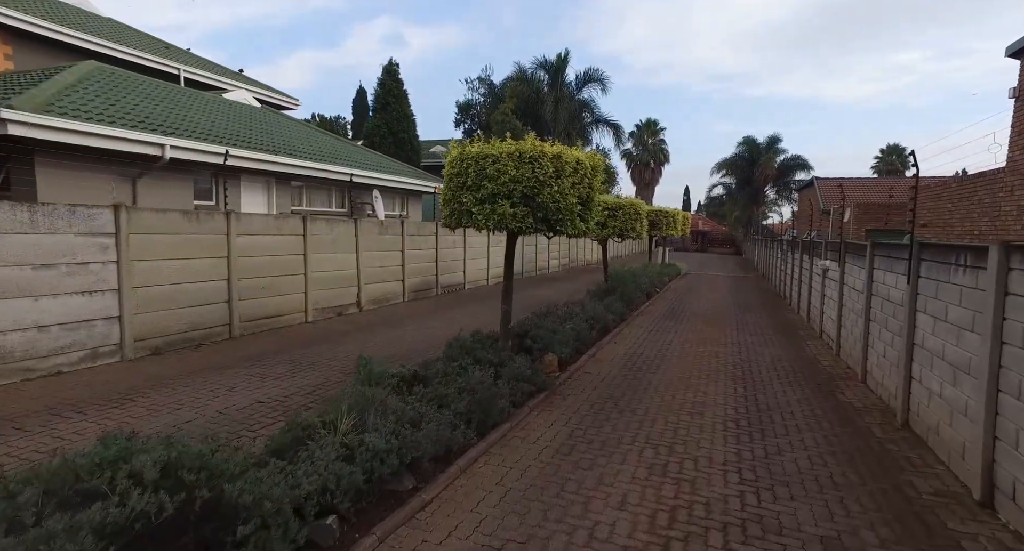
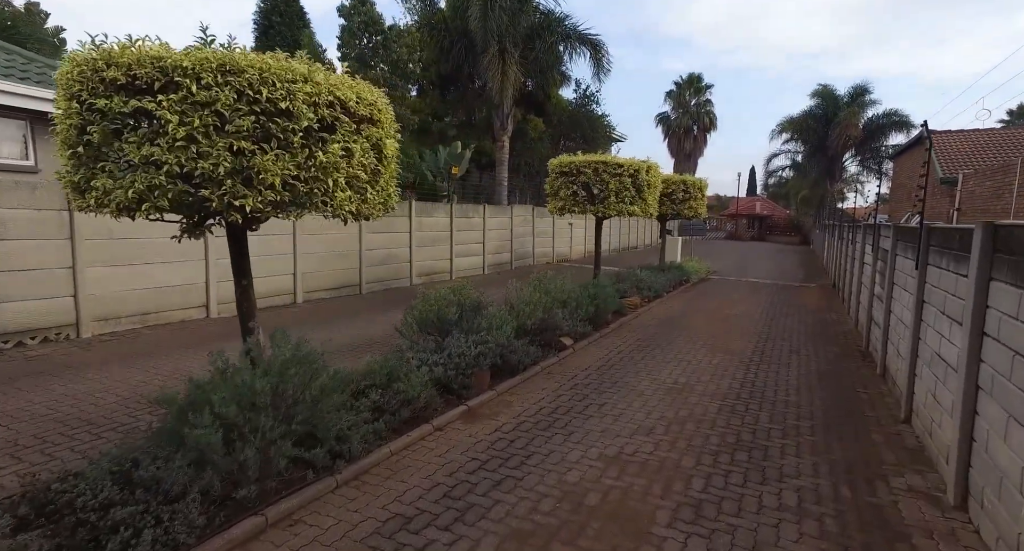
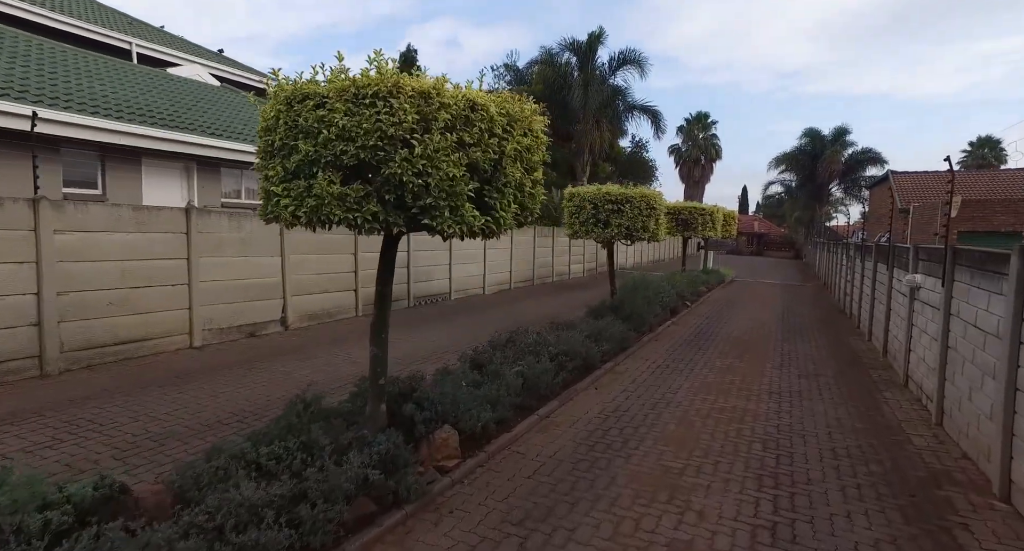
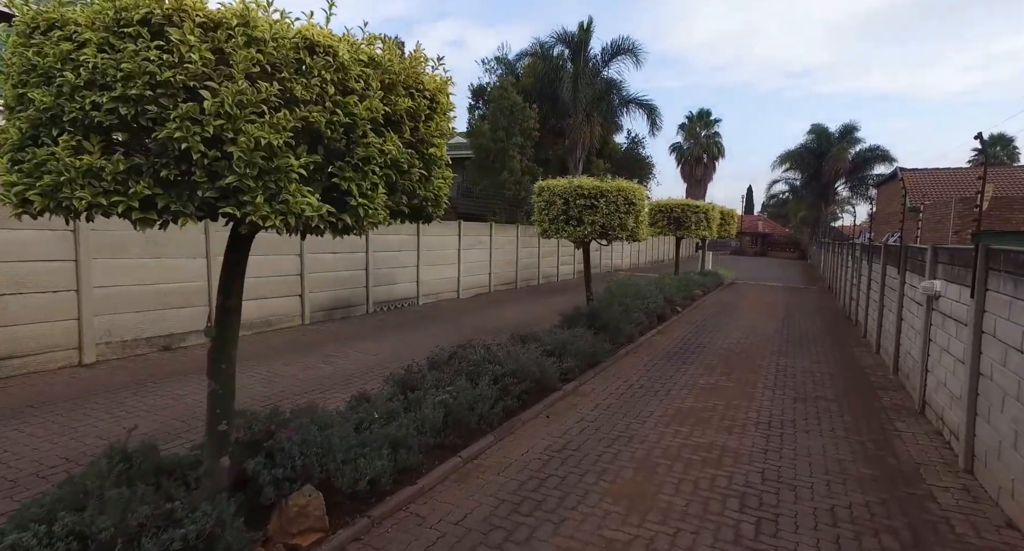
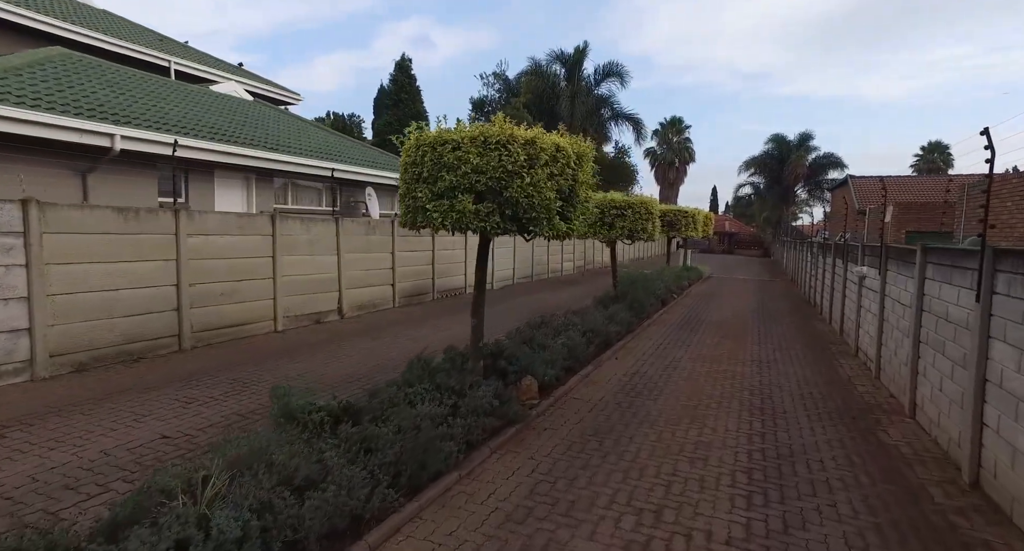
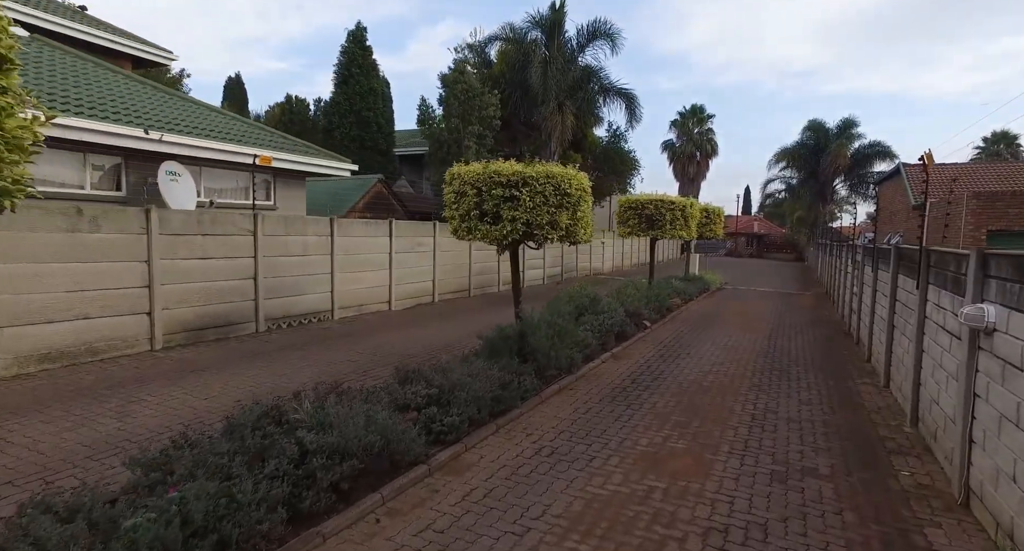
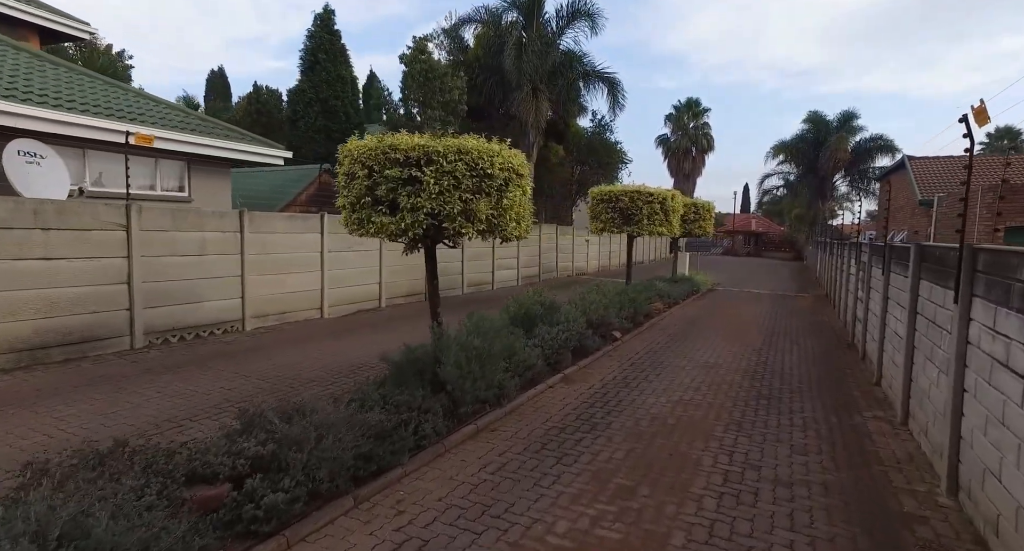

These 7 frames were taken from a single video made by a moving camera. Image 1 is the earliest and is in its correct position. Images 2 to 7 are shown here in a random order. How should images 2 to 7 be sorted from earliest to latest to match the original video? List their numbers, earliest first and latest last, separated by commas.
5, 3, 4, 6, 7, 2
